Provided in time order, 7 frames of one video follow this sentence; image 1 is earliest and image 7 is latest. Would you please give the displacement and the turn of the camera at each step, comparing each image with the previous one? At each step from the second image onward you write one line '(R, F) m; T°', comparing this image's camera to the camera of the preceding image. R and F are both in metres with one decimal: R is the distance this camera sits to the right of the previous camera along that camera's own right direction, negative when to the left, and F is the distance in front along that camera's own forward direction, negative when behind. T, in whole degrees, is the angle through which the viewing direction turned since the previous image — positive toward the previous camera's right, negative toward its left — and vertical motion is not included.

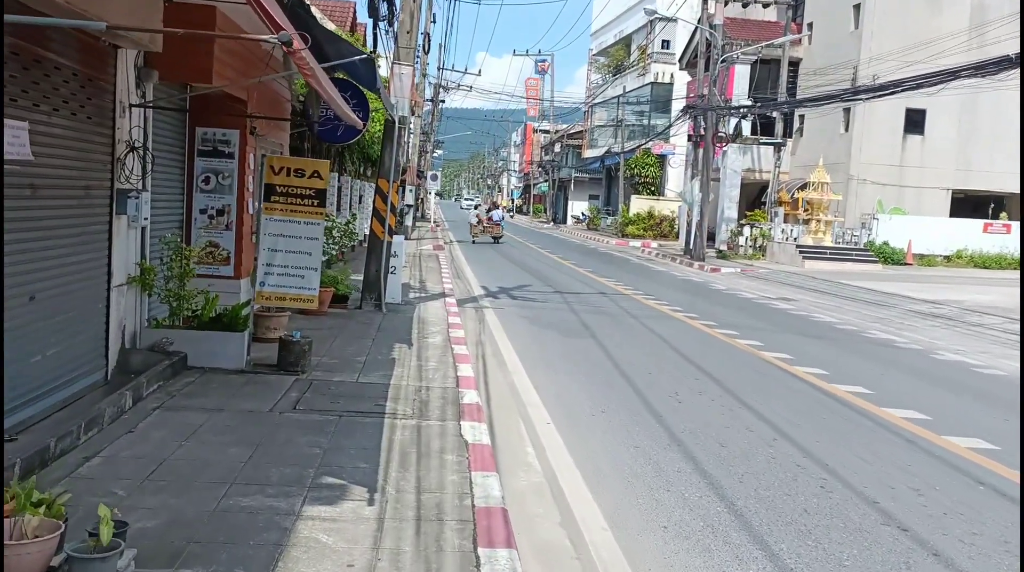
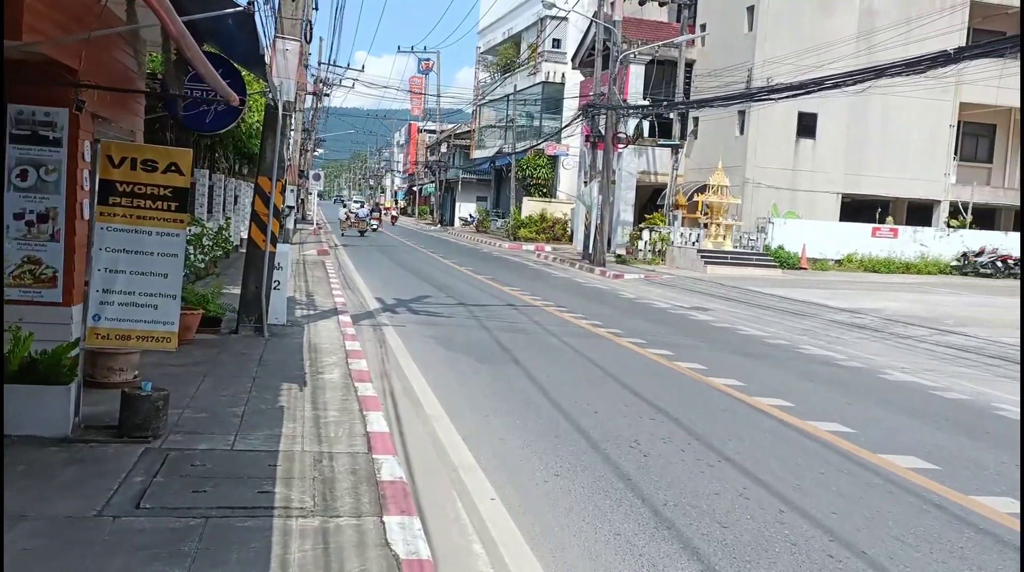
(-0.3, +1.8) m; +7°
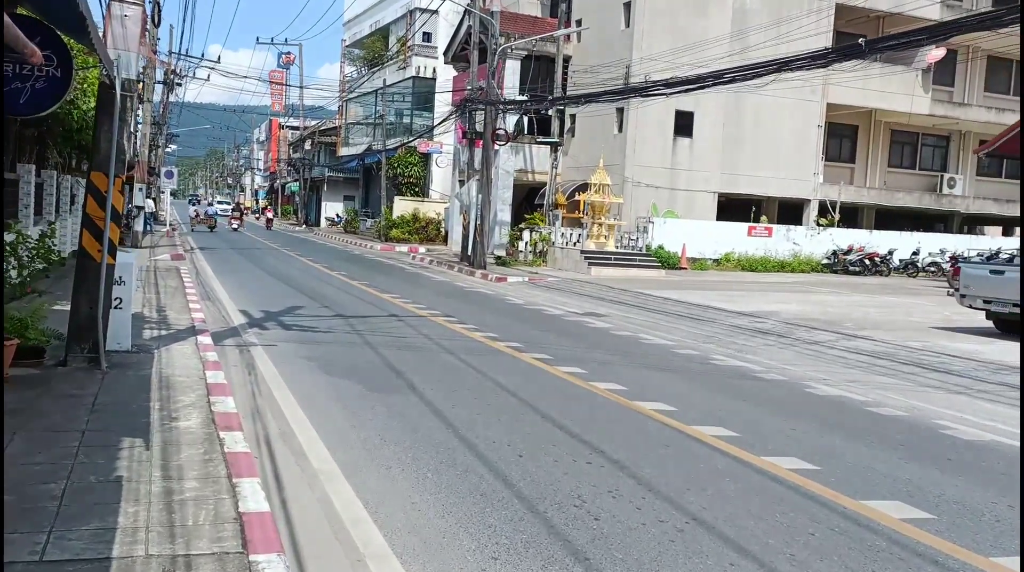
(-0.3, +1.4) m; +8°
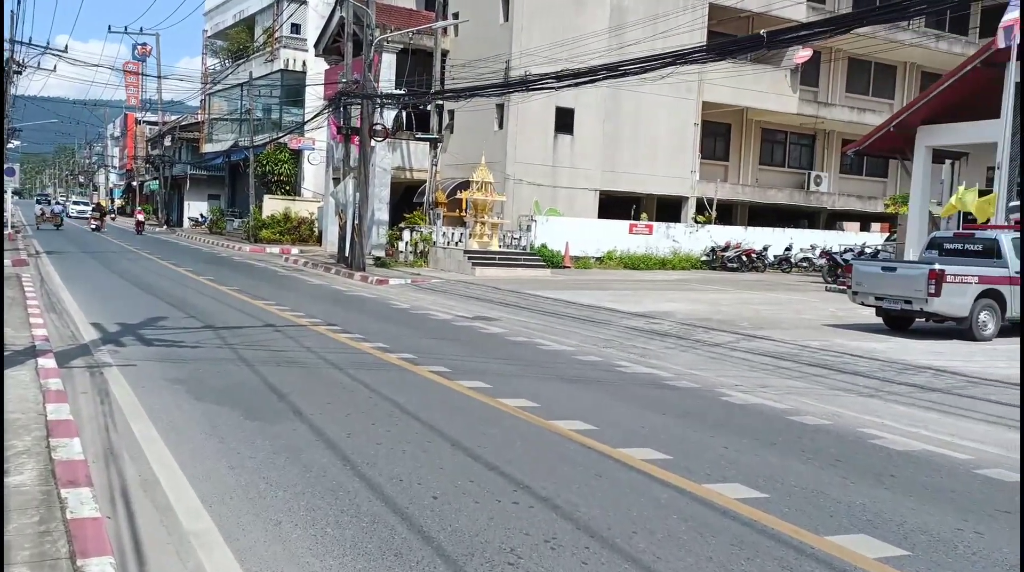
(-0.2, +1.0) m; +8°
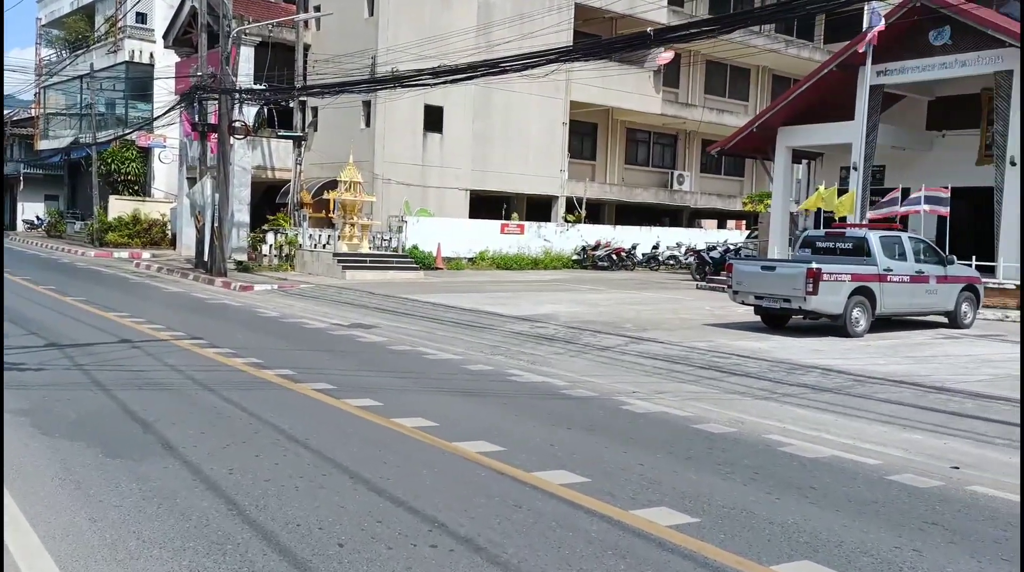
(-0.3, +0.6) m; +9°
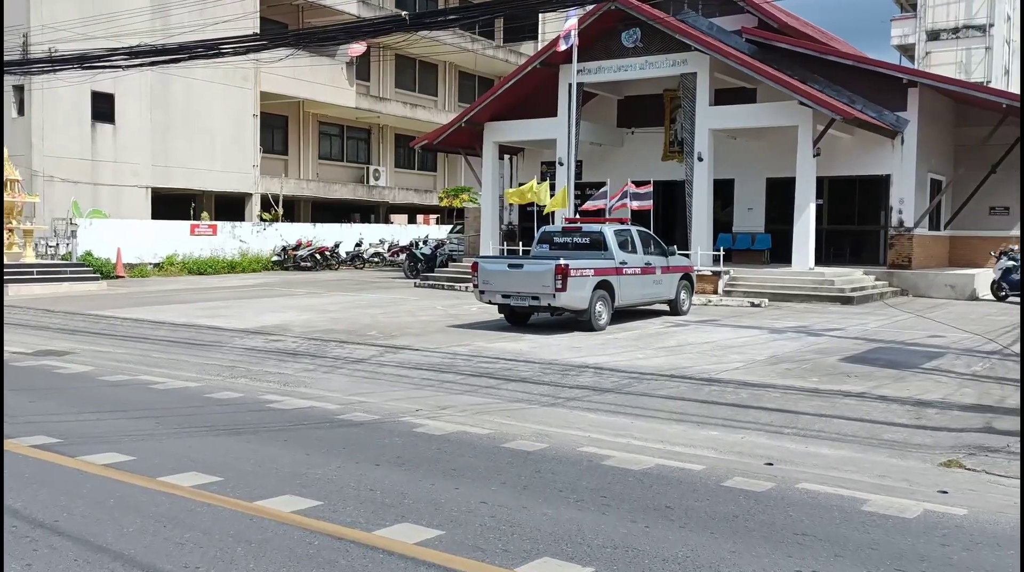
(-0.9, +1.1) m; +20°
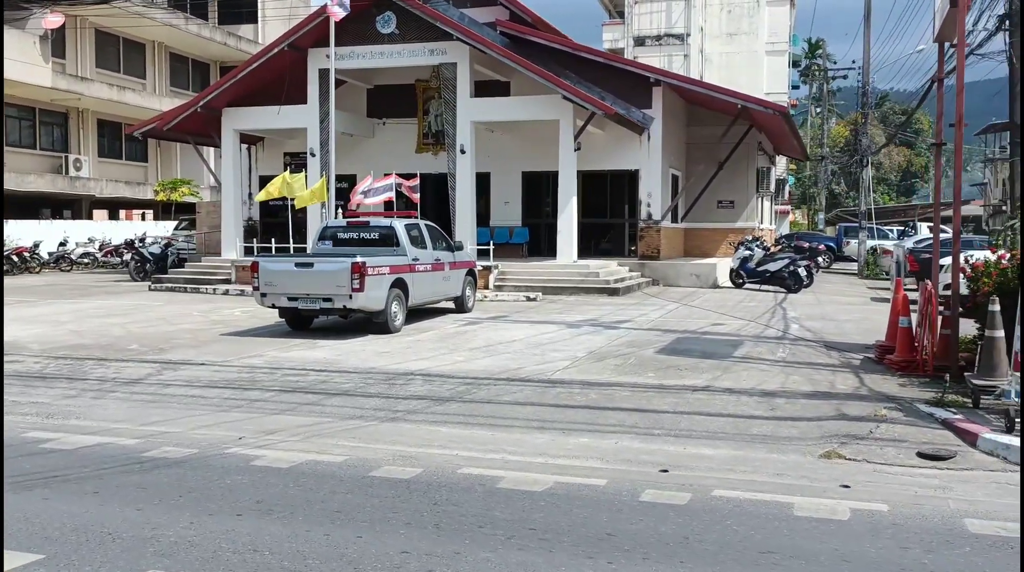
(-1.2, +1.1) m; +18°
